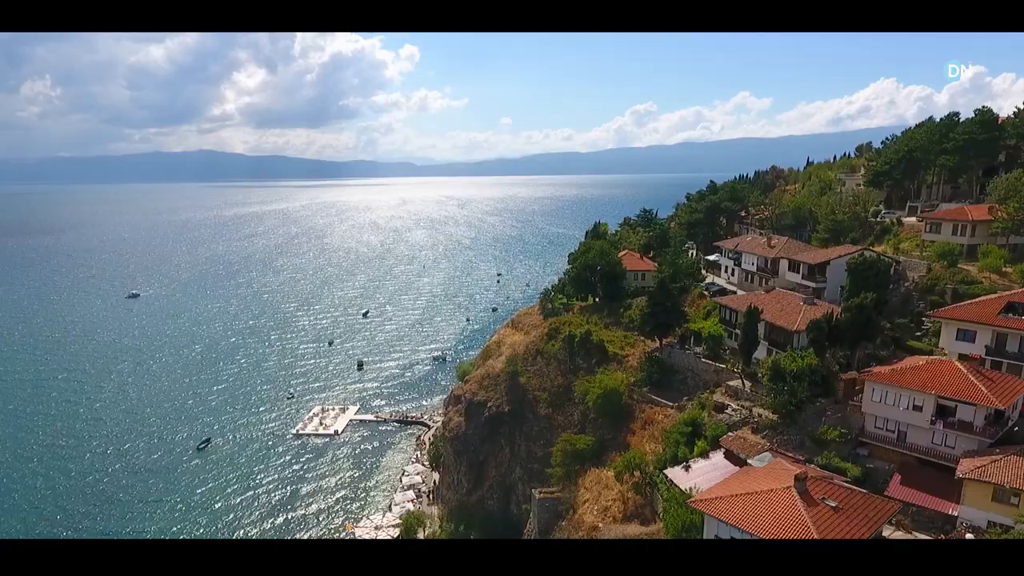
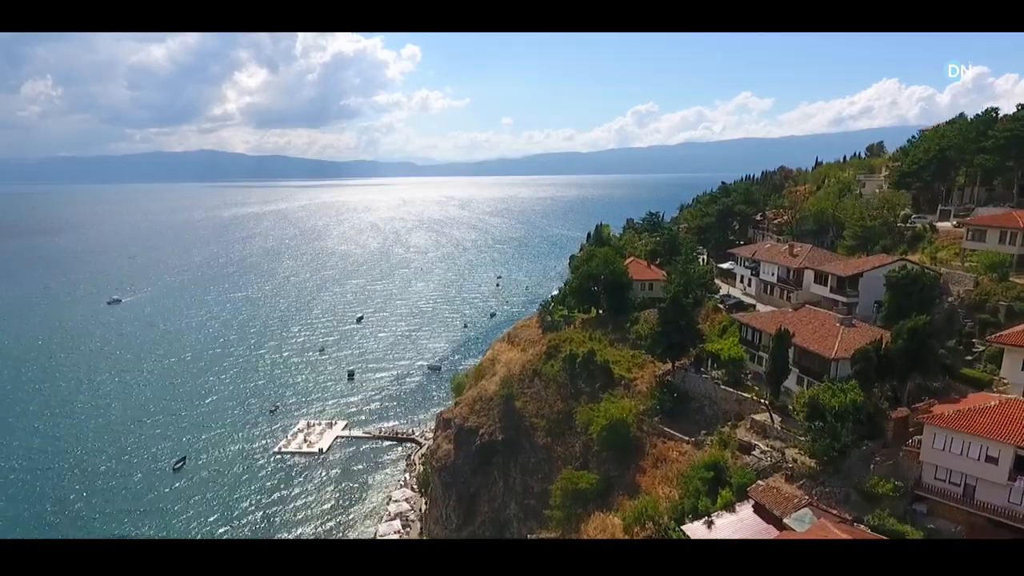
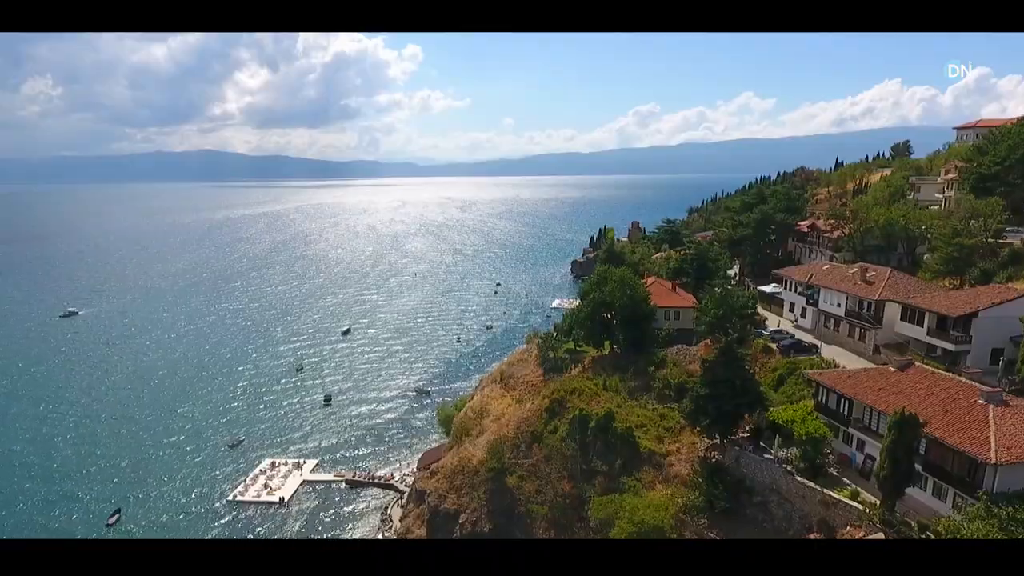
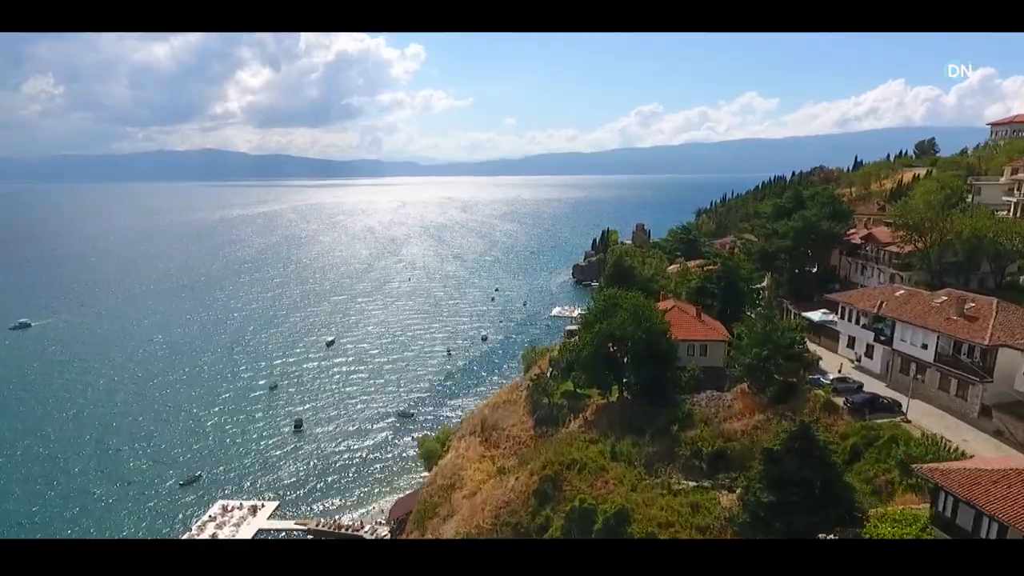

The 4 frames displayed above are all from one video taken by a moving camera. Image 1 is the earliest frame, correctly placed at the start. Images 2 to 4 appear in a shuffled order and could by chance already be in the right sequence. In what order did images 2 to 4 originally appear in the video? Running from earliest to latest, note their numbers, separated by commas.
2, 3, 4
